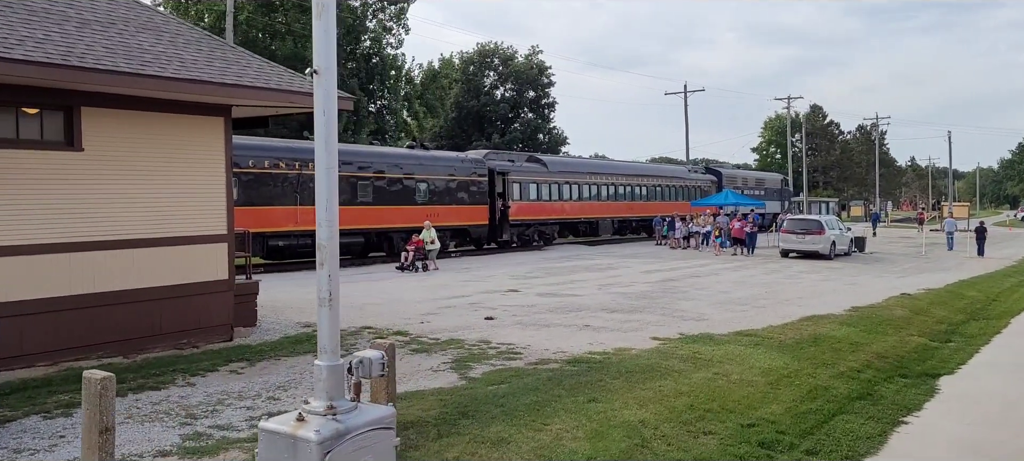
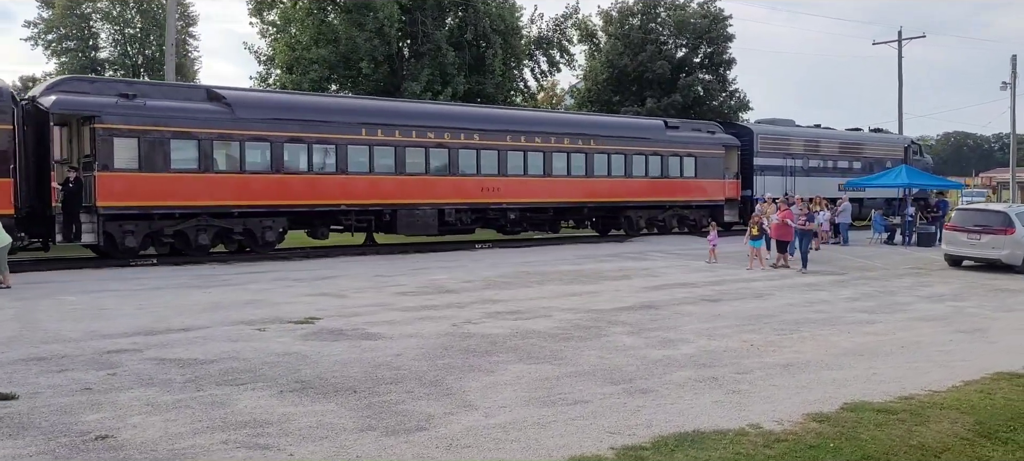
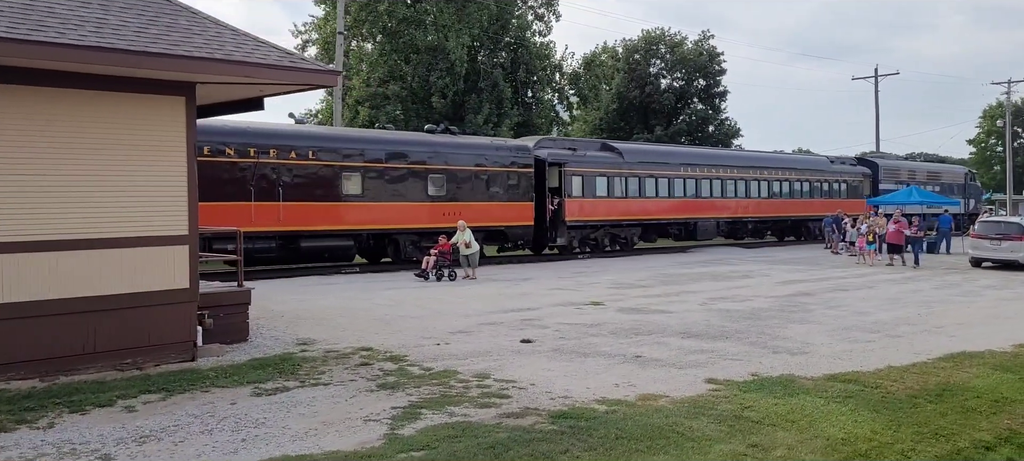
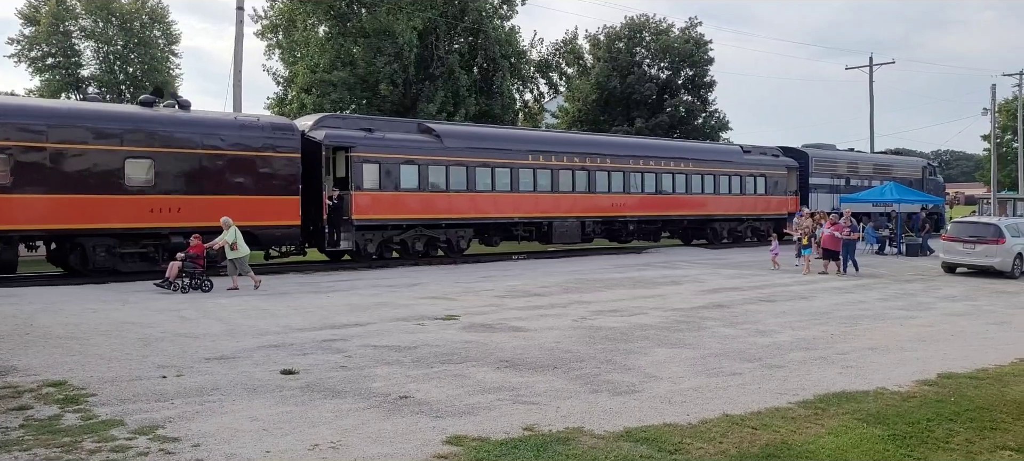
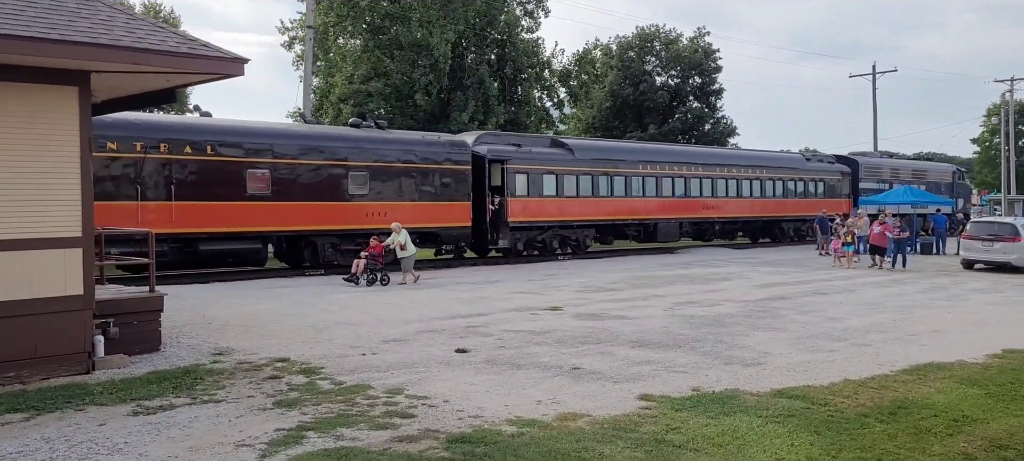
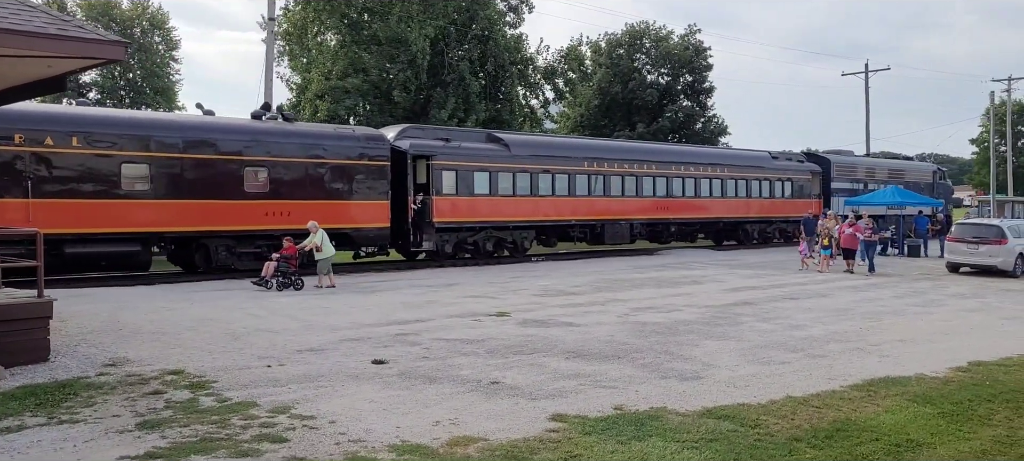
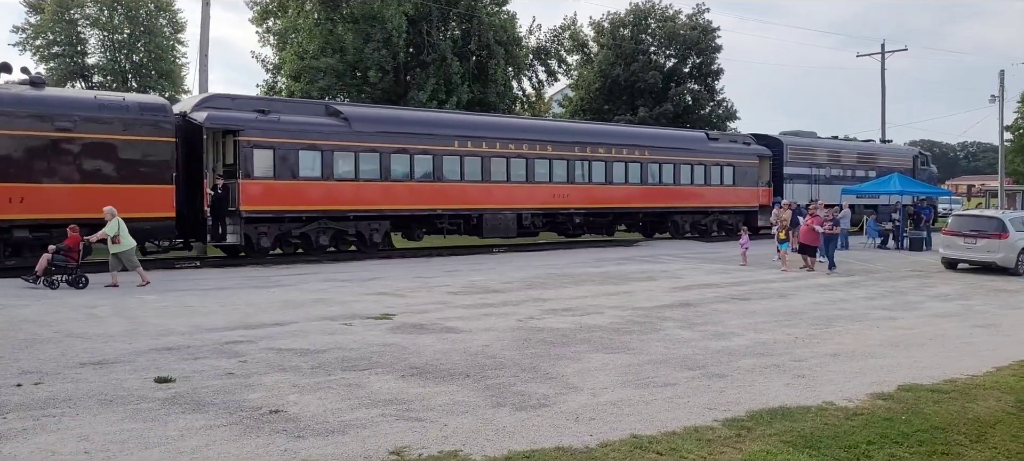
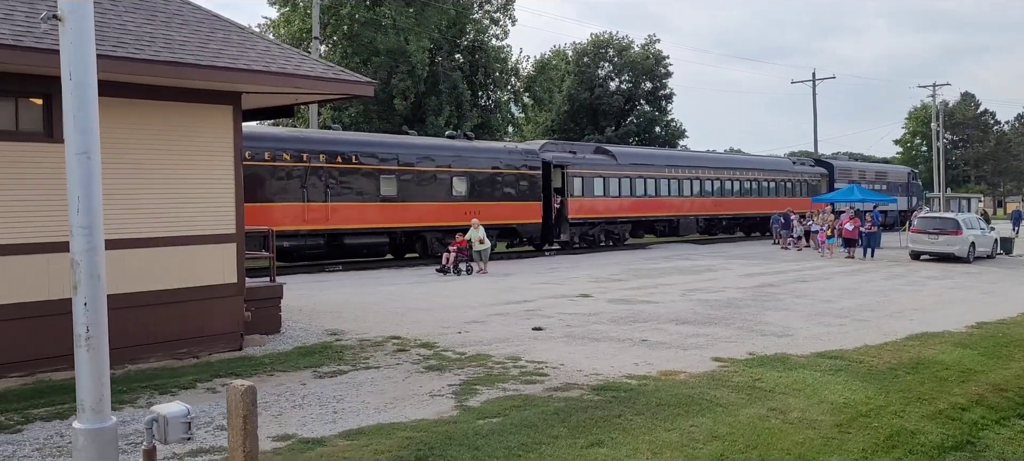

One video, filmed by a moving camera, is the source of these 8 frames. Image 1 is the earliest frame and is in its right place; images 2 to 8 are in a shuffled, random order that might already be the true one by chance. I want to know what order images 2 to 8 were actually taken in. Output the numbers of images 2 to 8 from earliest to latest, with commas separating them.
8, 3, 5, 6, 4, 7, 2
